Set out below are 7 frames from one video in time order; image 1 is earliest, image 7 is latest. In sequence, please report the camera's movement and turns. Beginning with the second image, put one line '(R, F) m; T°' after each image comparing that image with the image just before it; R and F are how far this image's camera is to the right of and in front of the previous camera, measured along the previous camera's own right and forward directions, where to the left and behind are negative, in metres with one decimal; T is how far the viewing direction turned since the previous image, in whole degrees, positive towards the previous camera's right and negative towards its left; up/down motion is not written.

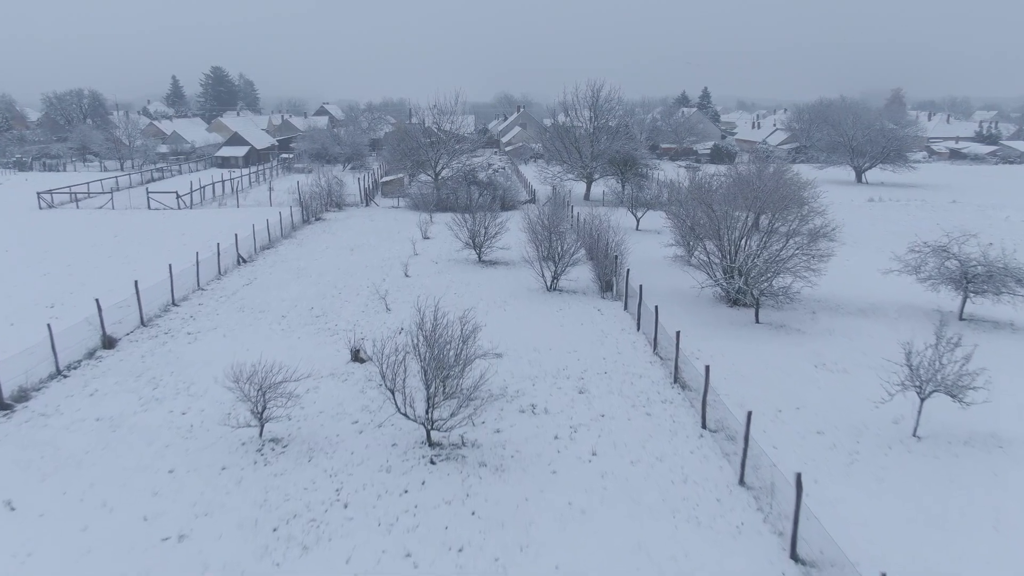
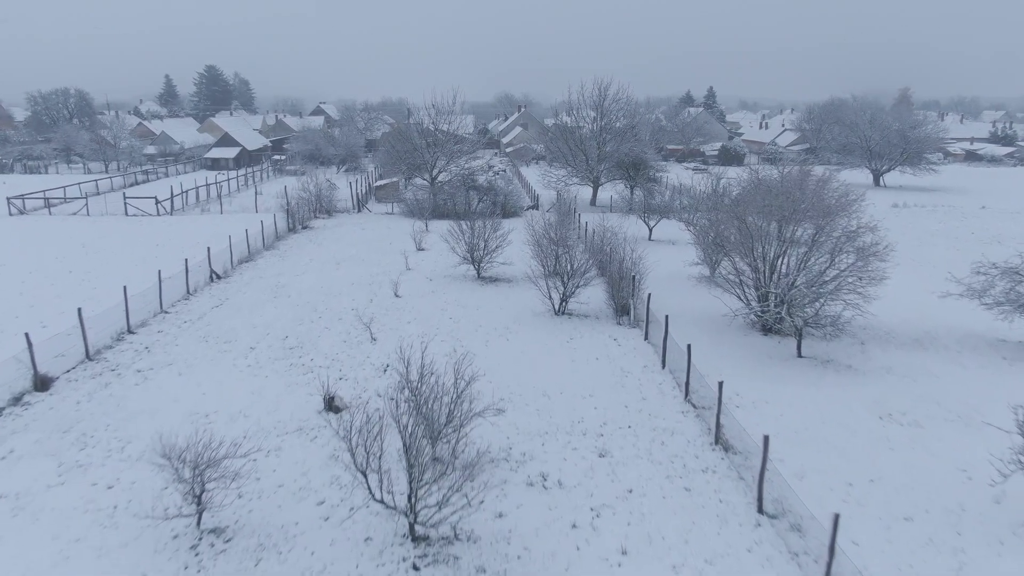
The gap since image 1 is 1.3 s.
(-0.1, +2.1) m; 0°
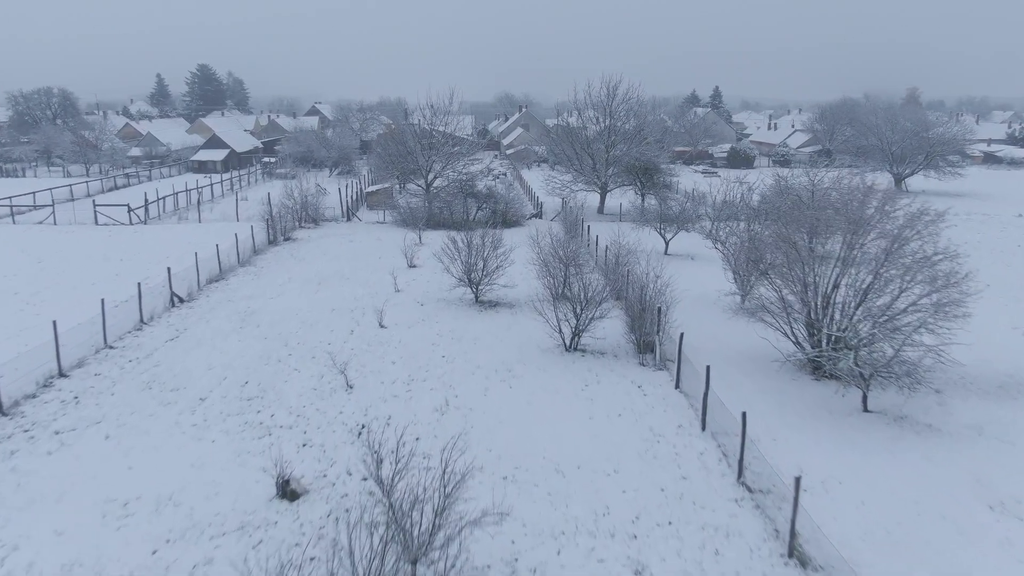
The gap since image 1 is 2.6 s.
(-0.1, +2.3) m; 0°
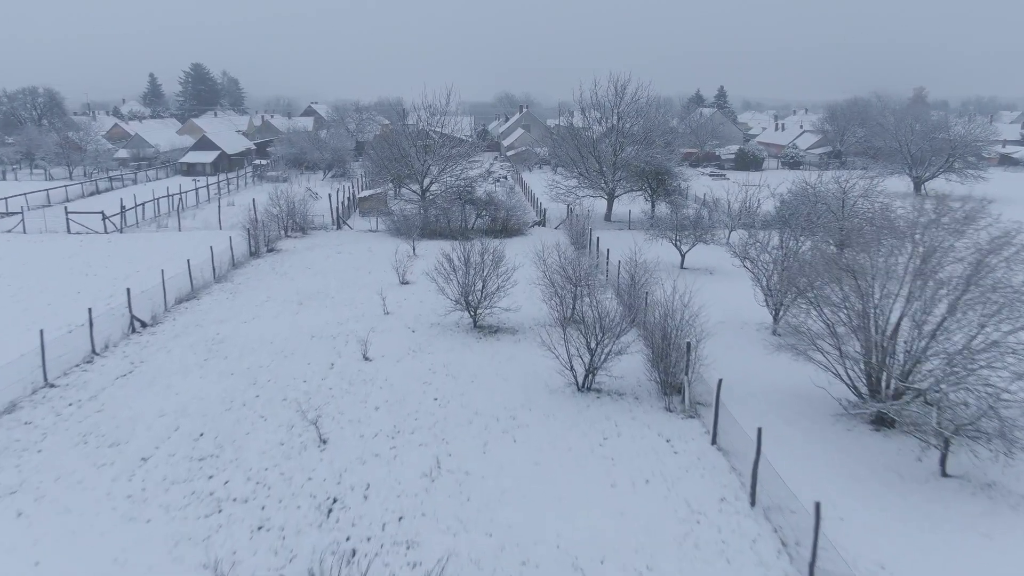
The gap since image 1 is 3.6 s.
(-0.1, +1.8) m; 0°
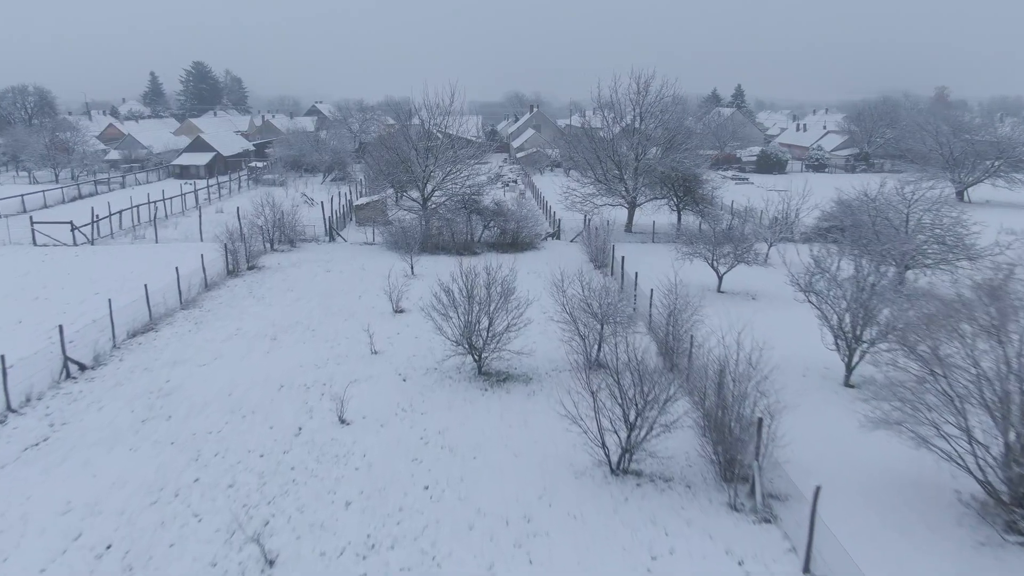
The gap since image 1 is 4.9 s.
(-0.1, +2.6) m; -1°
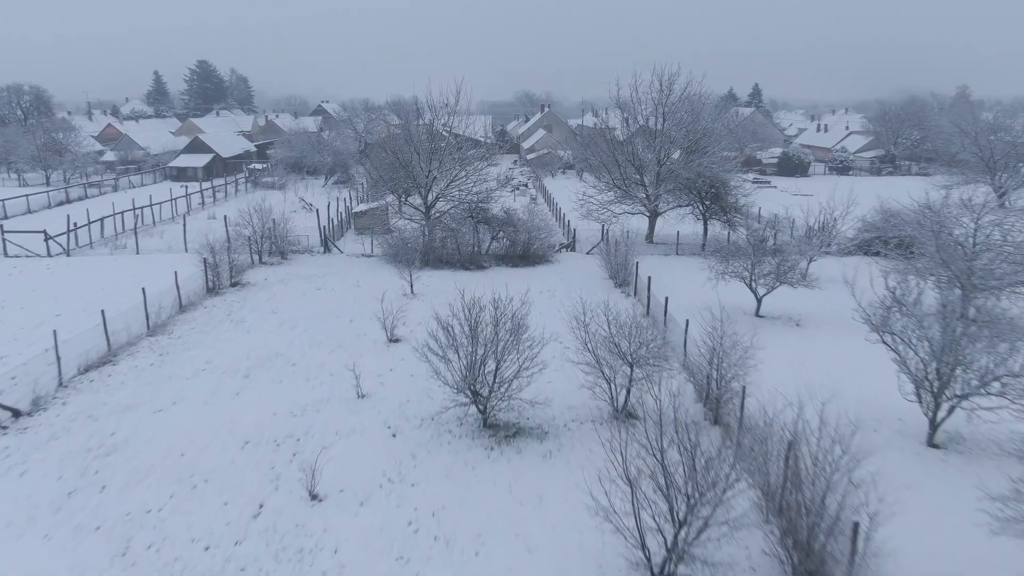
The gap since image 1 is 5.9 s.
(0.0, +2.0) m; -1°
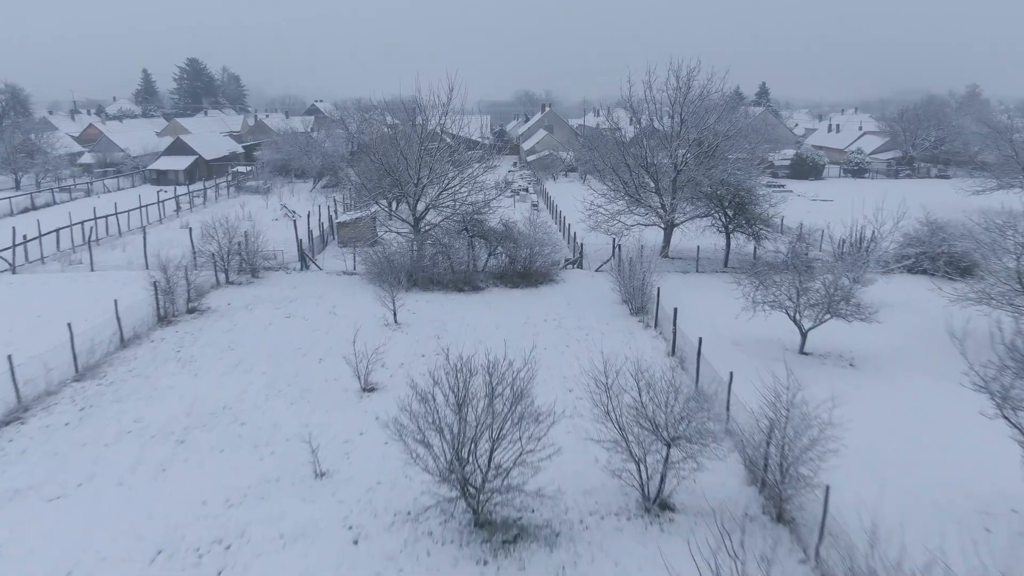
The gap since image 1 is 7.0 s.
(0.0, +2.4) m; 0°
